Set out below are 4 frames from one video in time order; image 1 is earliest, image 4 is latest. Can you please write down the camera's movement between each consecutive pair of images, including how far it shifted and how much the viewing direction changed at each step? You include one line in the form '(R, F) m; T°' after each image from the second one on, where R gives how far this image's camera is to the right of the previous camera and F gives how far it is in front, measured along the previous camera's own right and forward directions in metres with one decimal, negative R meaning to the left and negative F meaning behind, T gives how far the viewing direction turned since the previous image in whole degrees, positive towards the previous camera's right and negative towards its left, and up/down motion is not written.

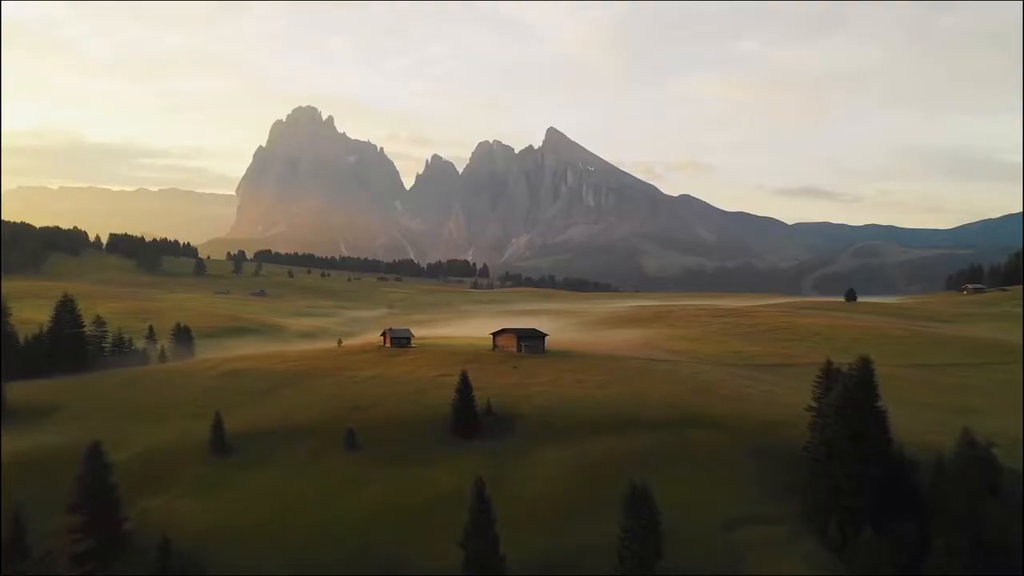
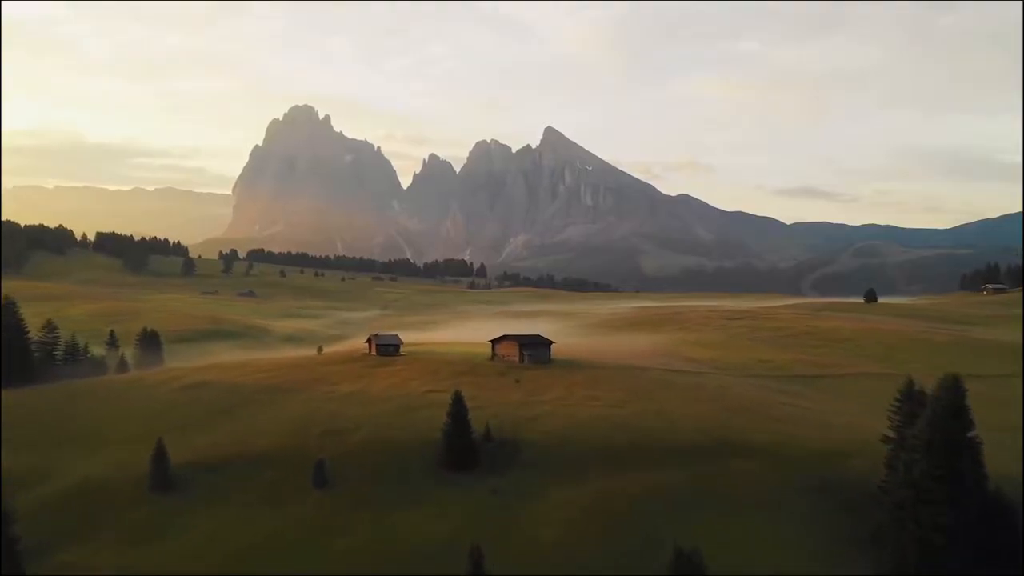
(-0.2, +5.7) m; 0°
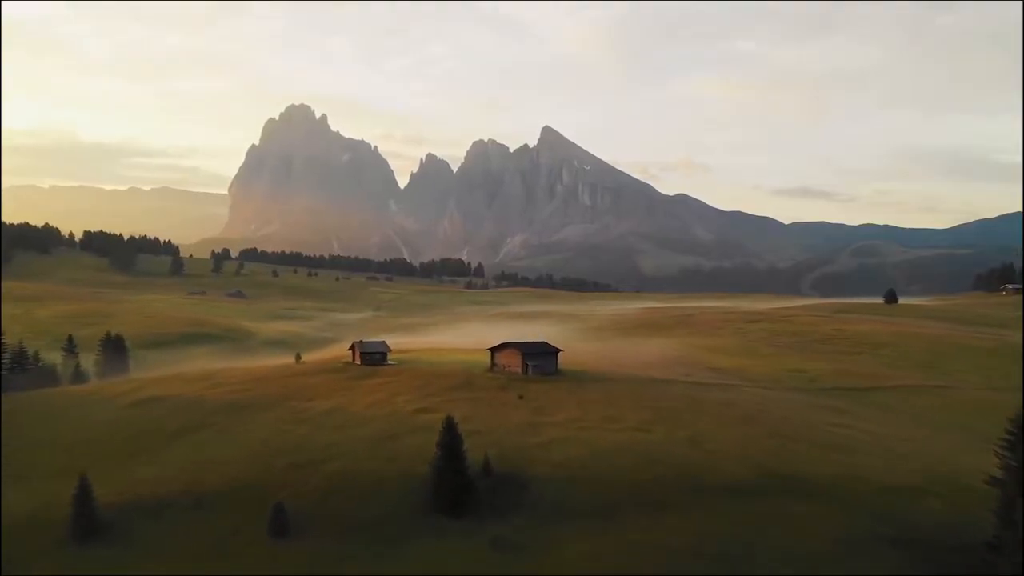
(-0.2, +5.1) m; 0°
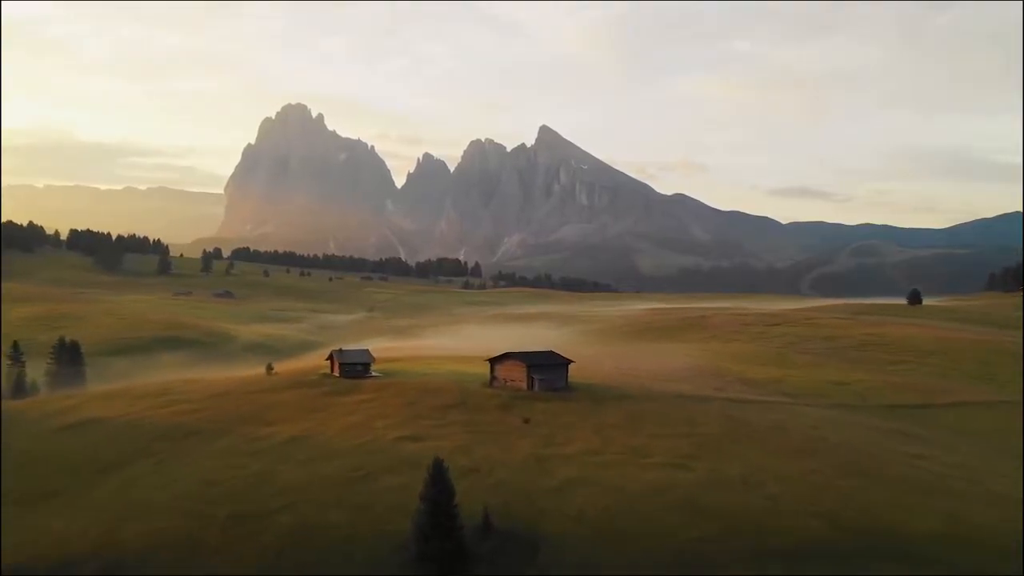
(-0.2, +5.3) m; 0°
